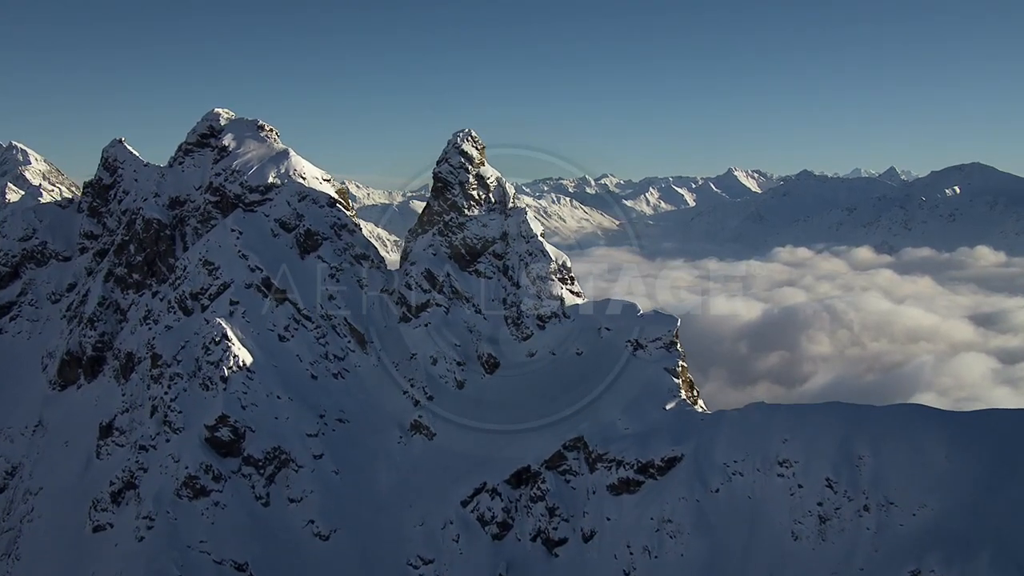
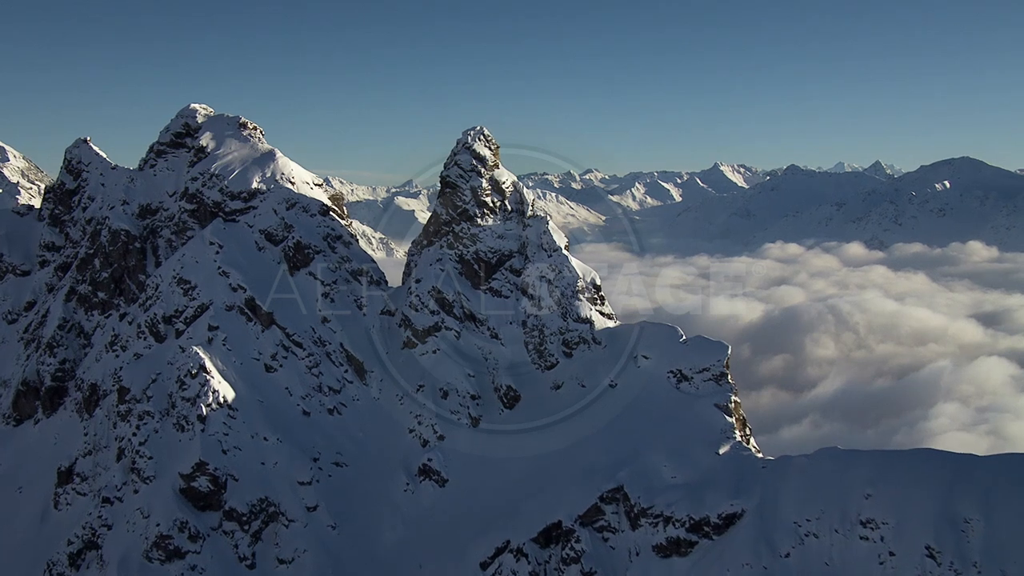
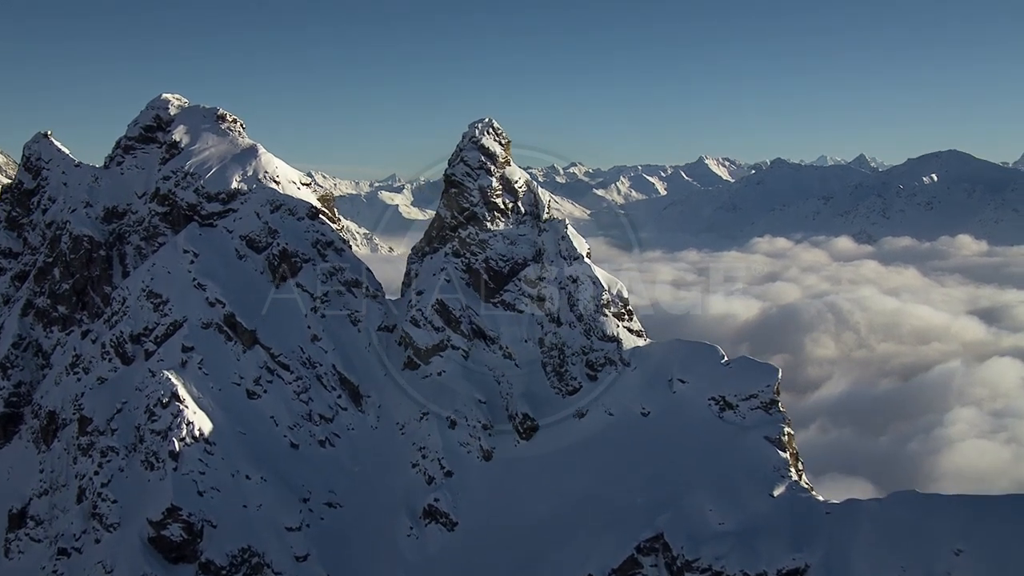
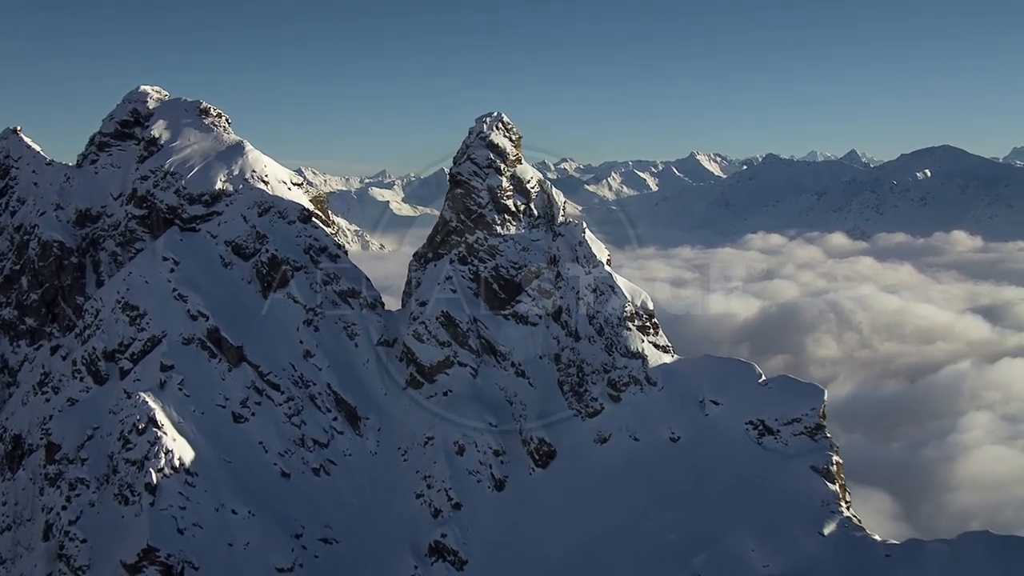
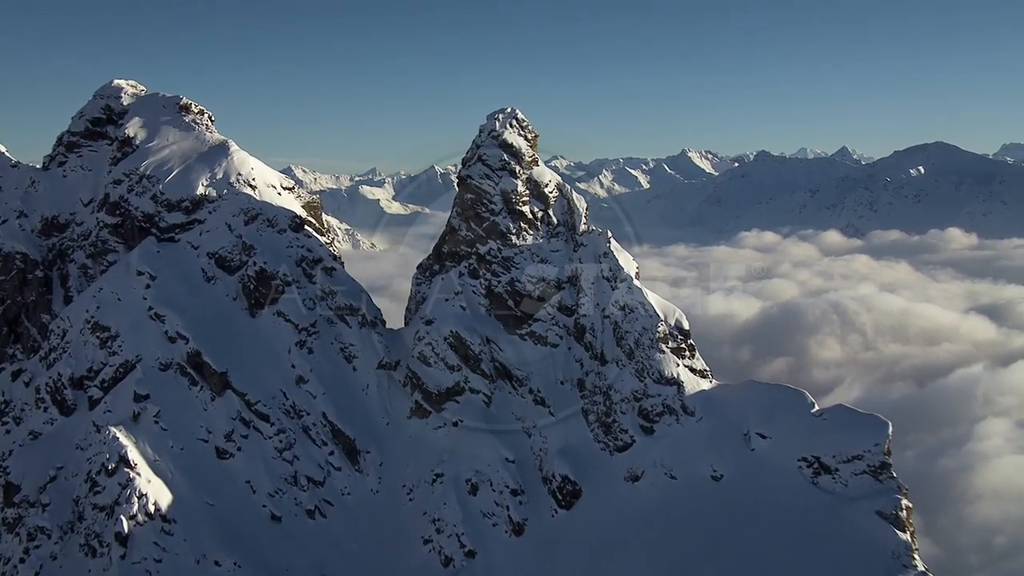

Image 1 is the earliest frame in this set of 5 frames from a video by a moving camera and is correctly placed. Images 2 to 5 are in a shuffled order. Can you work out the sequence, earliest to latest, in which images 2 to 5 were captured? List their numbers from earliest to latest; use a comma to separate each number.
2, 3, 4, 5
